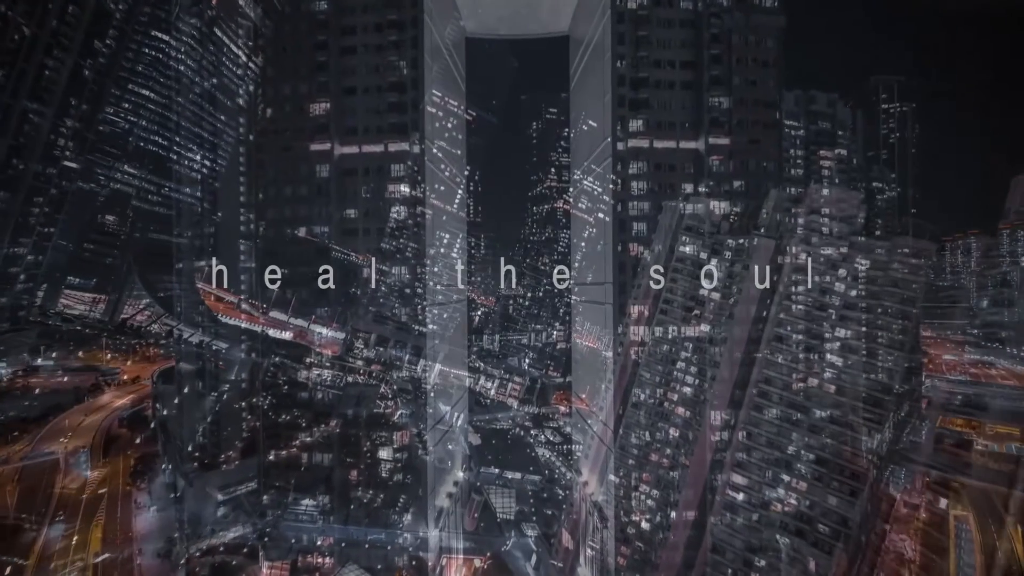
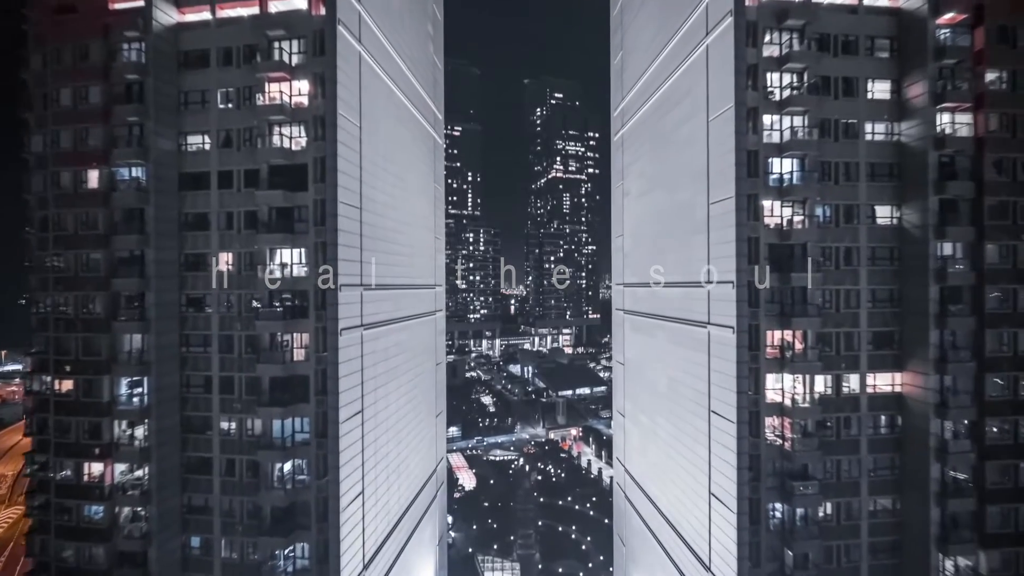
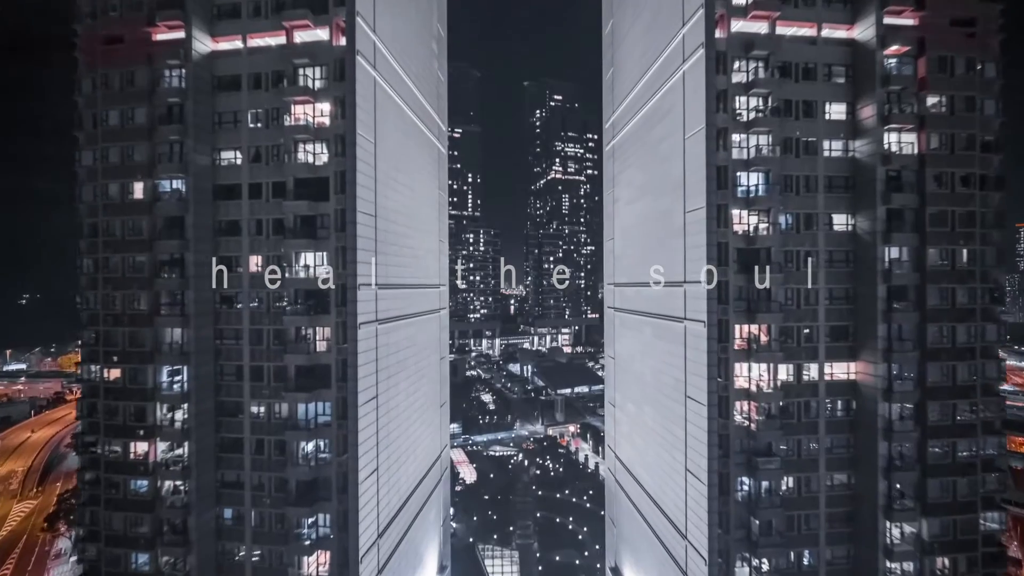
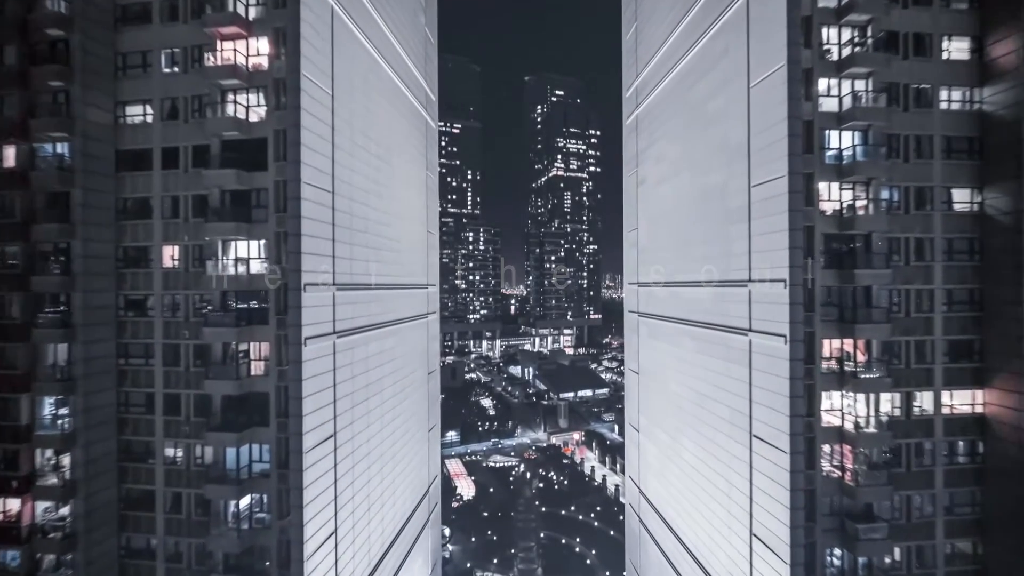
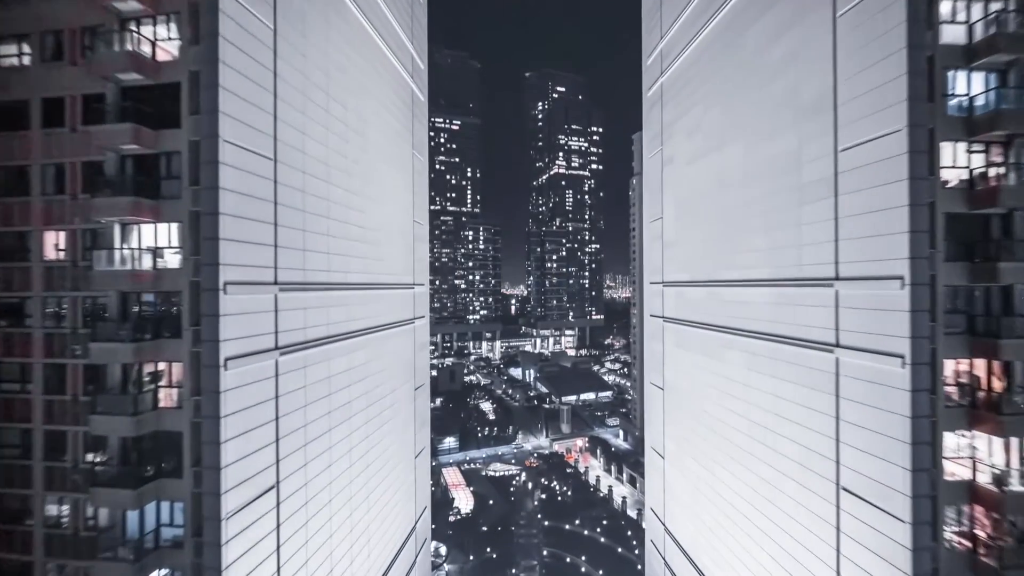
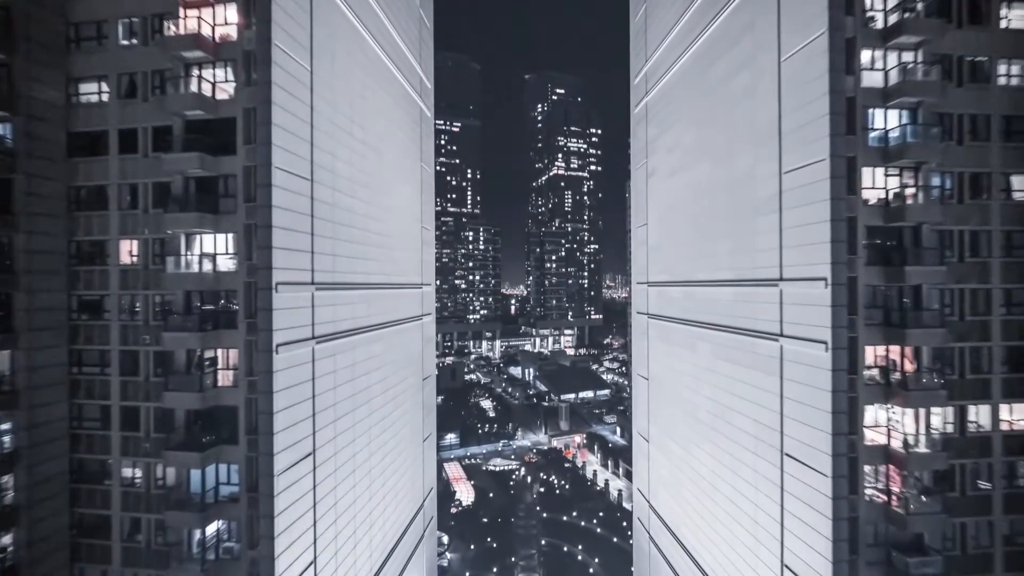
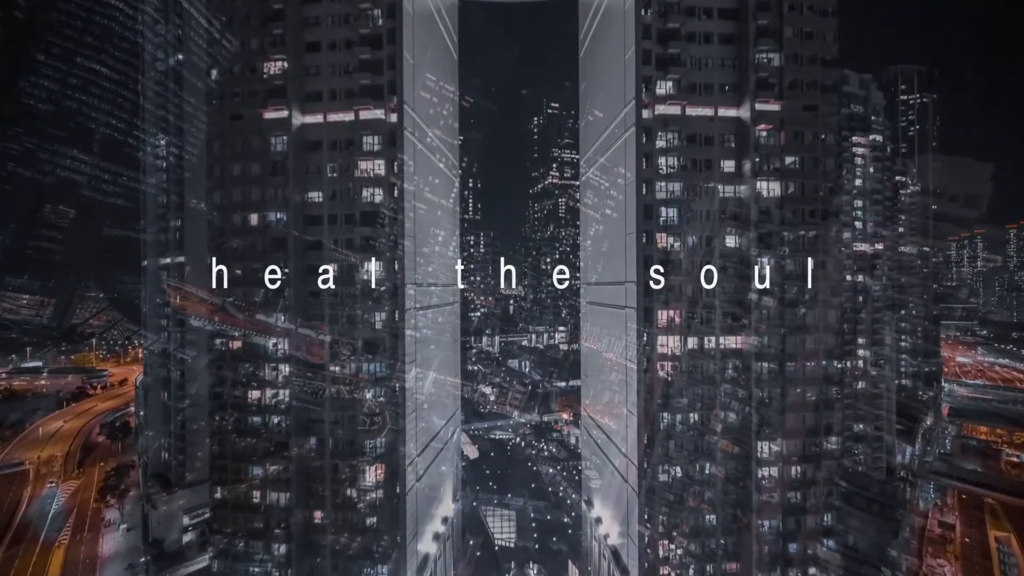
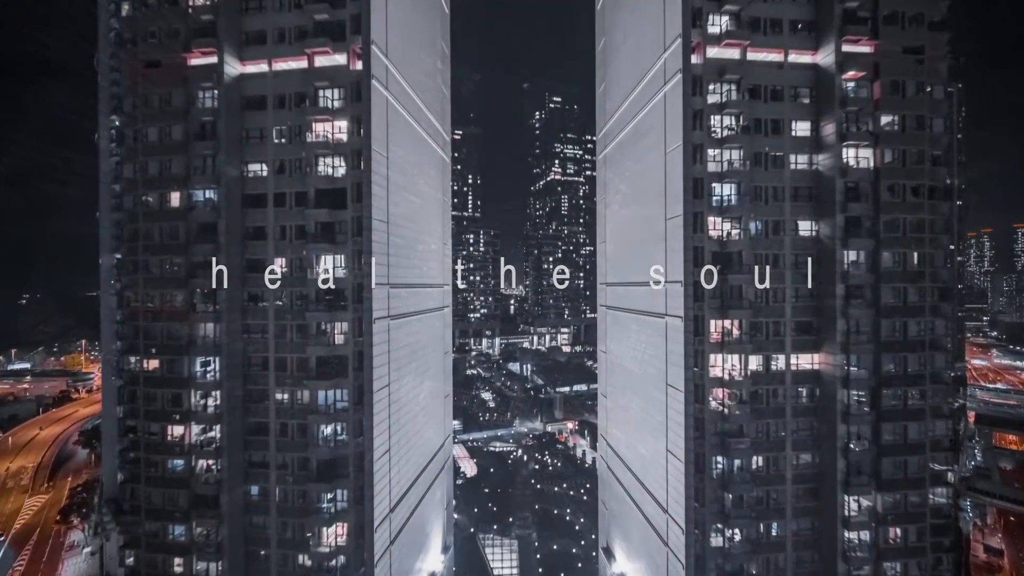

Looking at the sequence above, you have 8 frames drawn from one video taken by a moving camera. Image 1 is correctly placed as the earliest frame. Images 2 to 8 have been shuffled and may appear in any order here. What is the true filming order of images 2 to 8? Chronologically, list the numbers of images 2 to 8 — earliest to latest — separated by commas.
7, 8, 3, 2, 4, 6, 5
